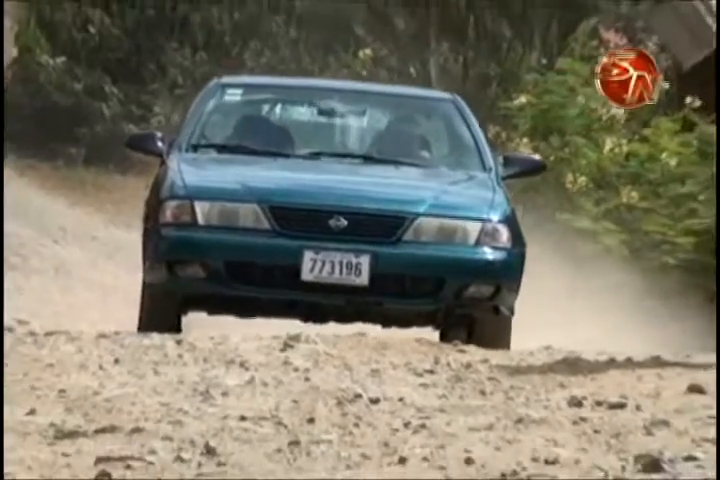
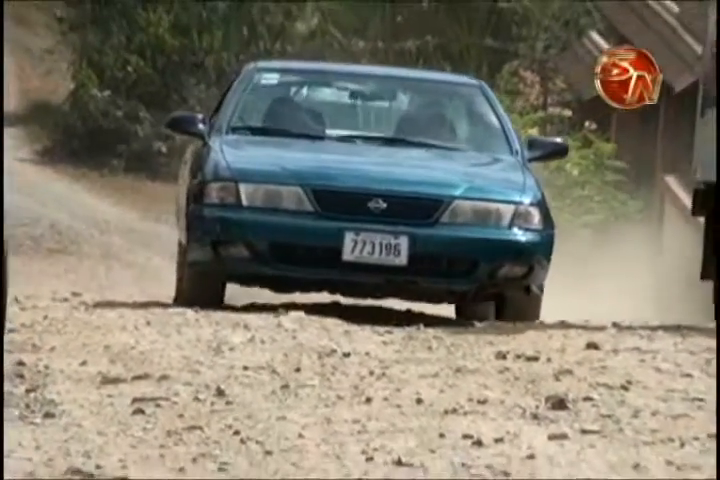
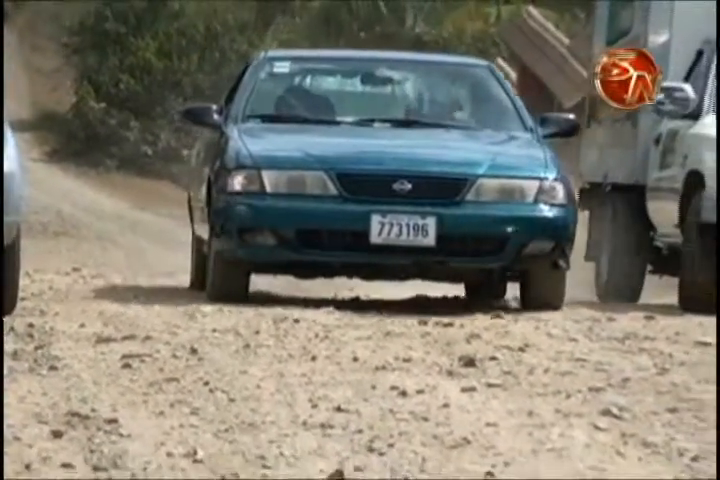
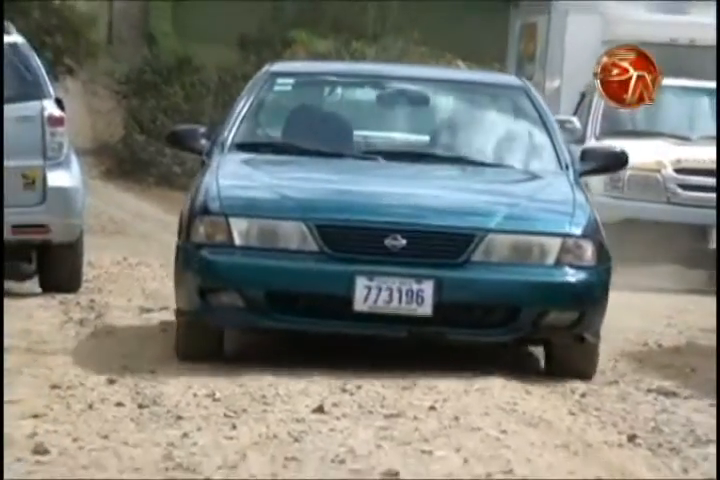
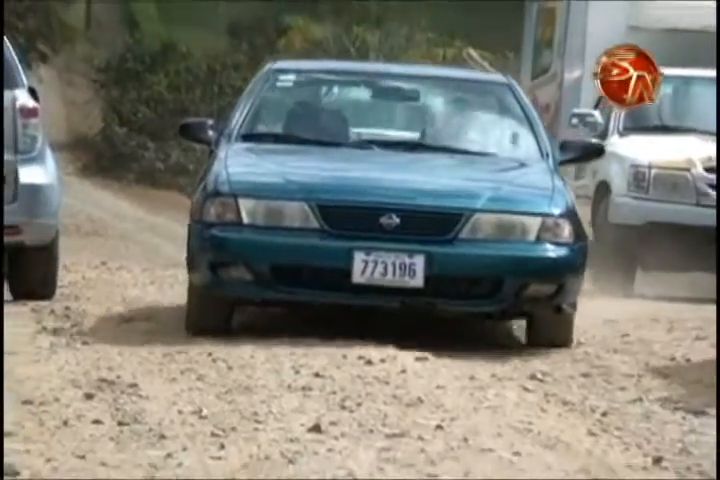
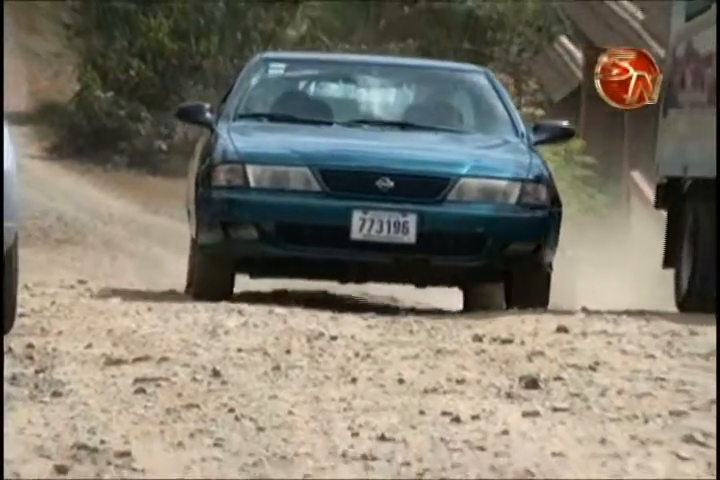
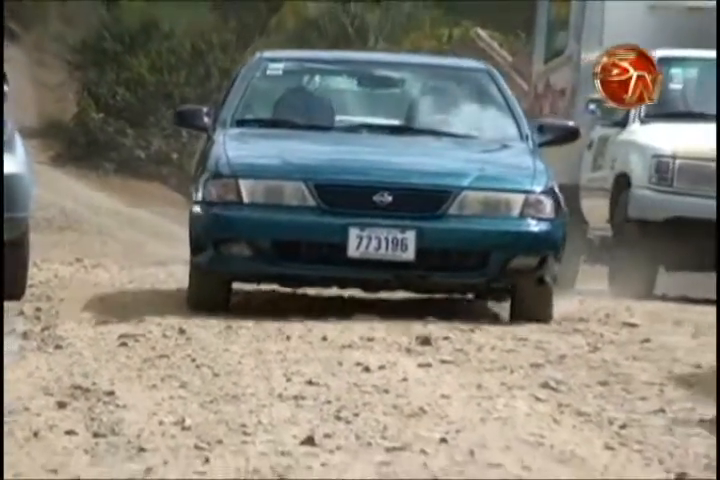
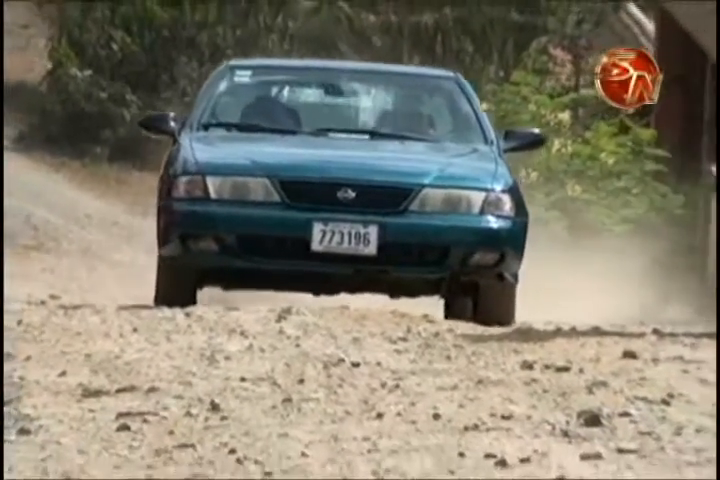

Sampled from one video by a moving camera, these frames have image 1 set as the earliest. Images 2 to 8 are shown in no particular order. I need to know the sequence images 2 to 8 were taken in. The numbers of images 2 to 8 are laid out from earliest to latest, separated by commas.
8, 2, 6, 3, 7, 5, 4
